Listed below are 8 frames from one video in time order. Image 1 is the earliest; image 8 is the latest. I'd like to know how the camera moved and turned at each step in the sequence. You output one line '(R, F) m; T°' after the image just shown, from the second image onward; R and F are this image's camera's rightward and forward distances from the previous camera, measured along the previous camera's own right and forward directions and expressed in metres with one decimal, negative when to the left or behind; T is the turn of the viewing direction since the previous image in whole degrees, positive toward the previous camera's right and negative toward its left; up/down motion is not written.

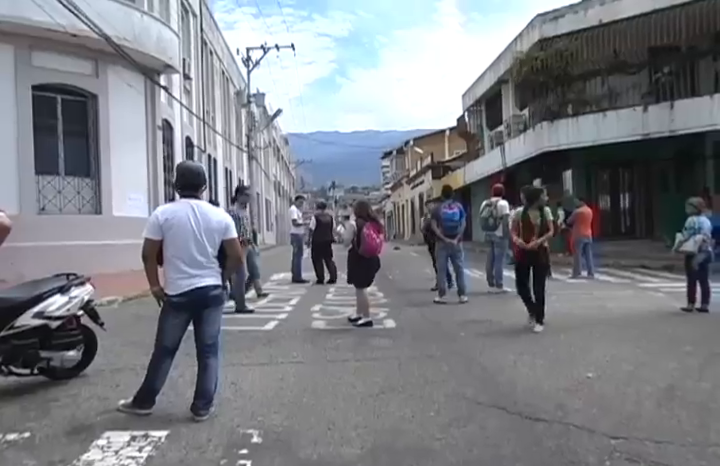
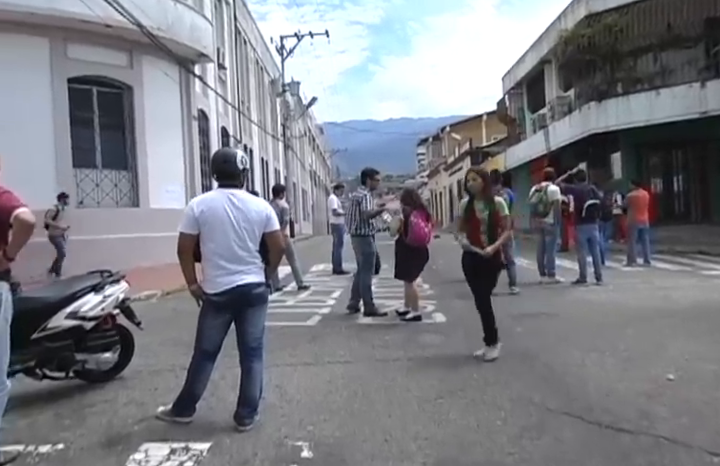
(-0.1, +0.5) m; -3°
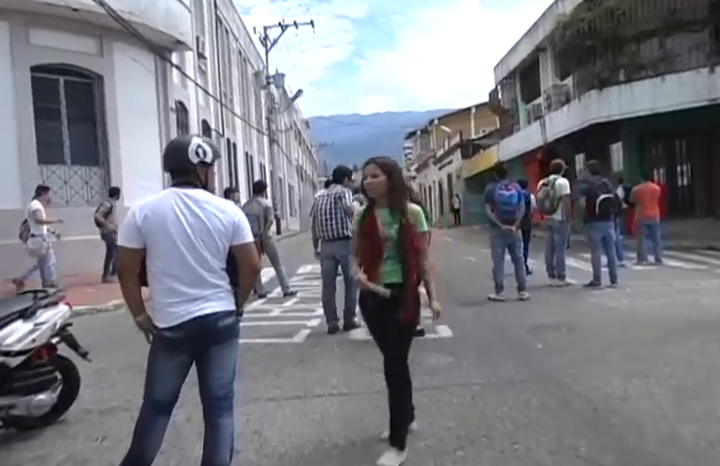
(-0.1, +1.1) m; +1°
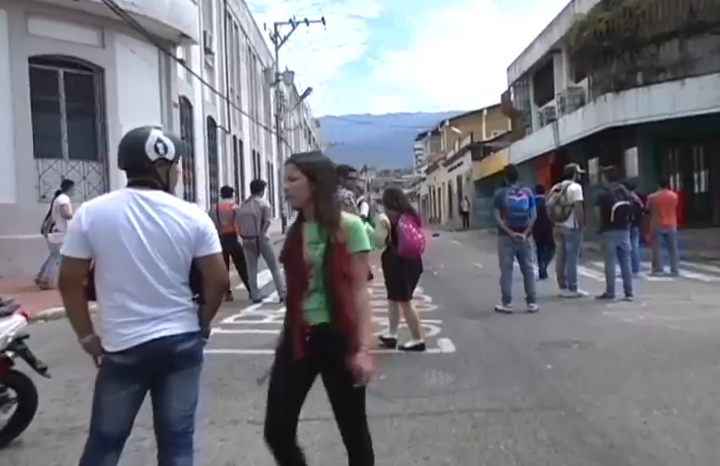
(+0.1, +0.5) m; -1°
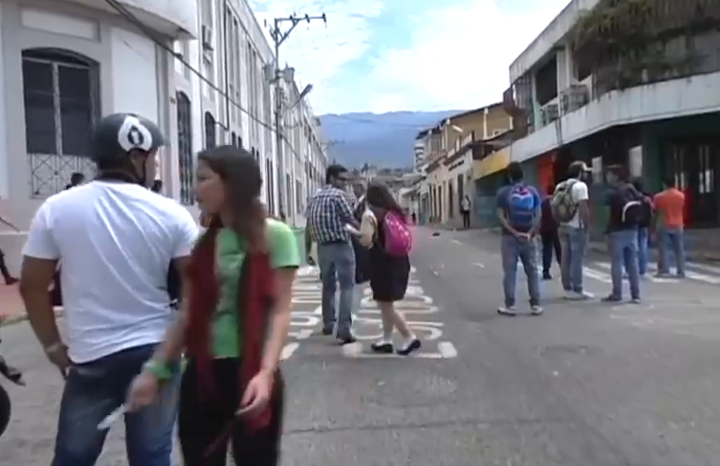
(0.0, +0.3) m; 0°
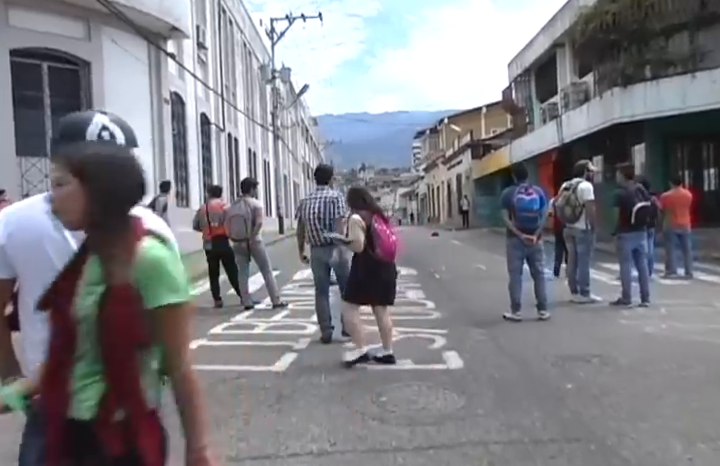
(0.0, +0.4) m; 0°
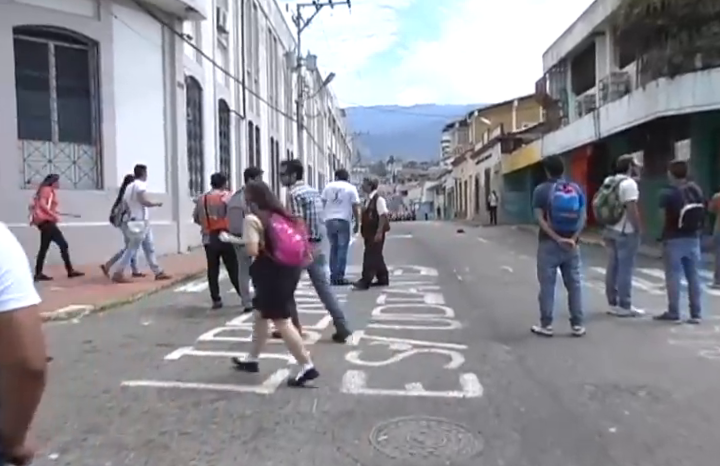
(+0.2, +1.0) m; -2°
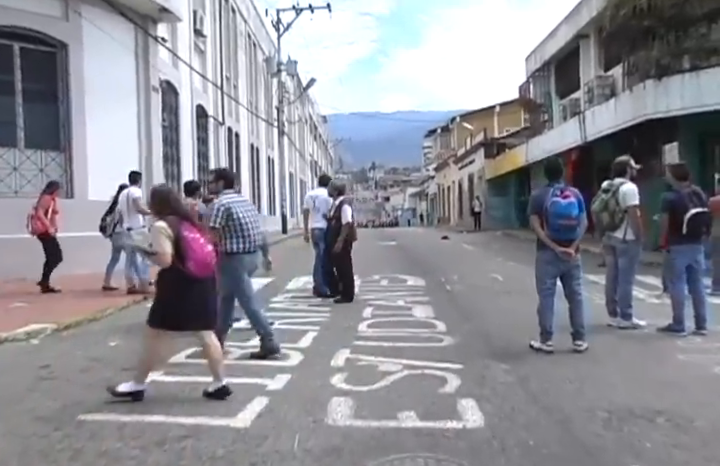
(0.0, +0.6) m; +2°
